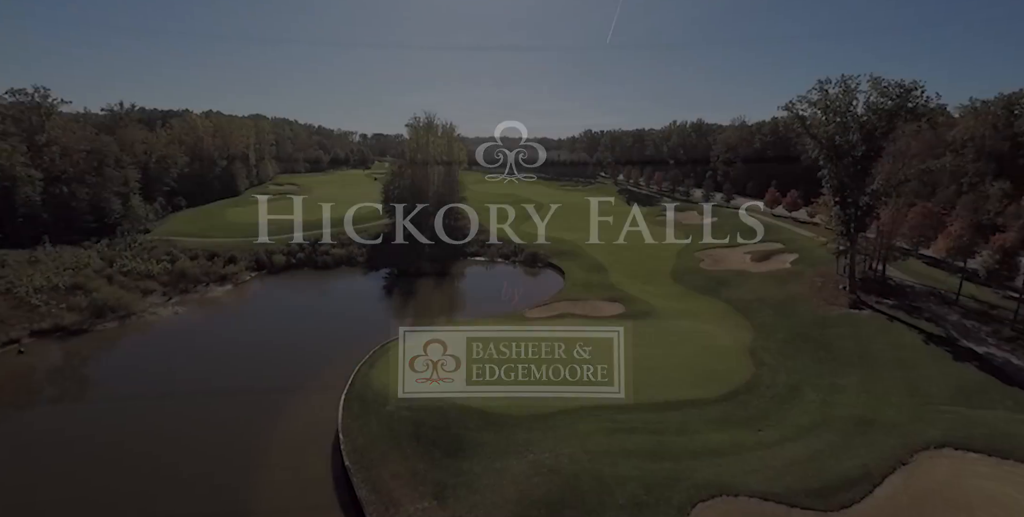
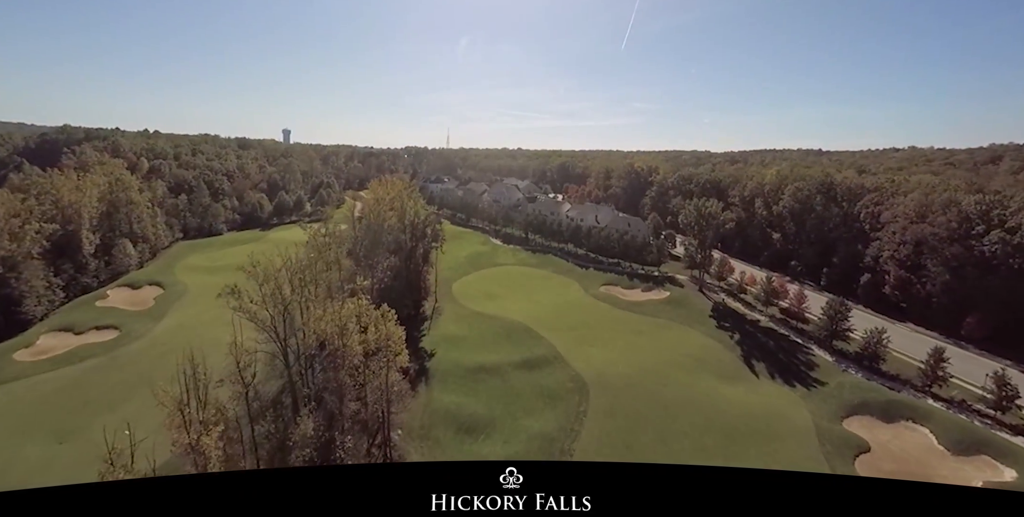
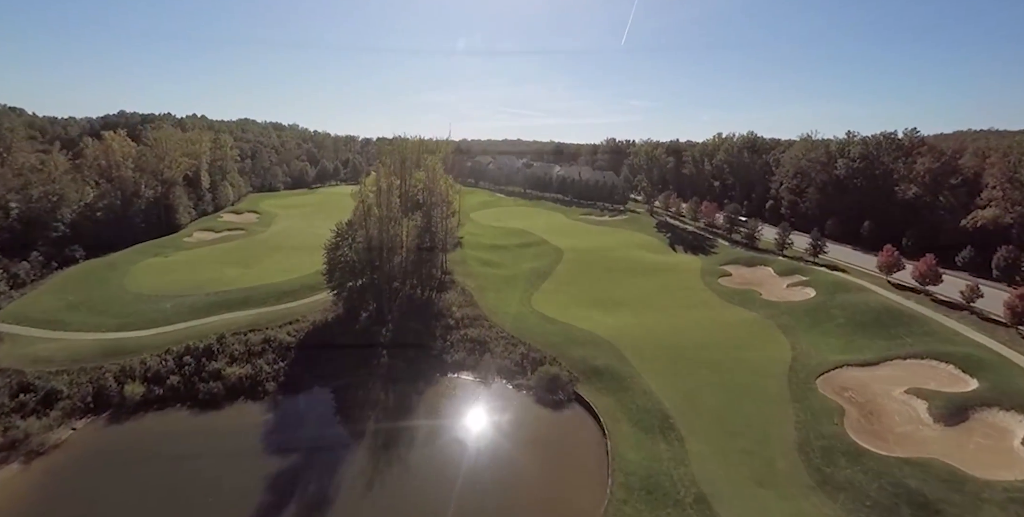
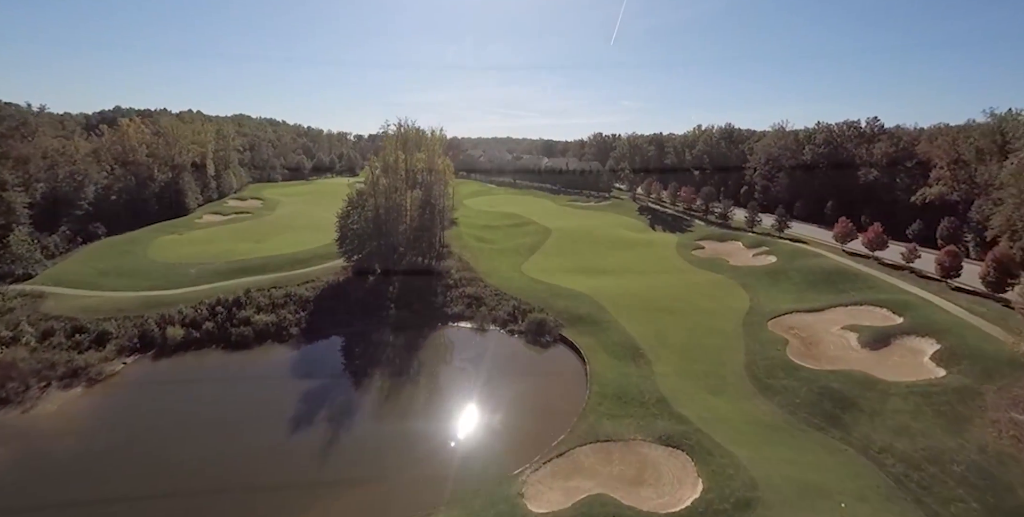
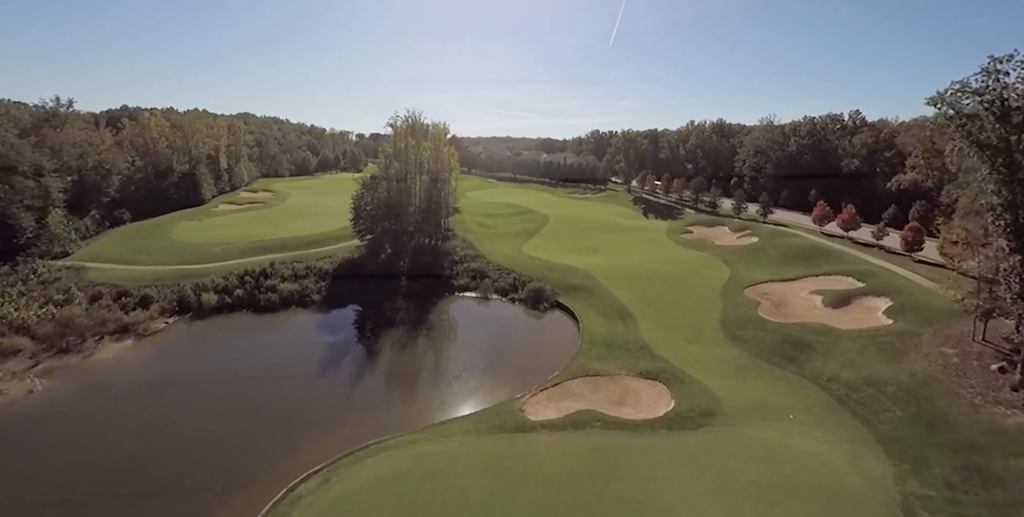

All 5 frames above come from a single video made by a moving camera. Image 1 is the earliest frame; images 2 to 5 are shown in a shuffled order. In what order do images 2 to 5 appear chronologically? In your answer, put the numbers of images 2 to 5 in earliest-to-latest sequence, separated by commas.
5, 4, 3, 2
